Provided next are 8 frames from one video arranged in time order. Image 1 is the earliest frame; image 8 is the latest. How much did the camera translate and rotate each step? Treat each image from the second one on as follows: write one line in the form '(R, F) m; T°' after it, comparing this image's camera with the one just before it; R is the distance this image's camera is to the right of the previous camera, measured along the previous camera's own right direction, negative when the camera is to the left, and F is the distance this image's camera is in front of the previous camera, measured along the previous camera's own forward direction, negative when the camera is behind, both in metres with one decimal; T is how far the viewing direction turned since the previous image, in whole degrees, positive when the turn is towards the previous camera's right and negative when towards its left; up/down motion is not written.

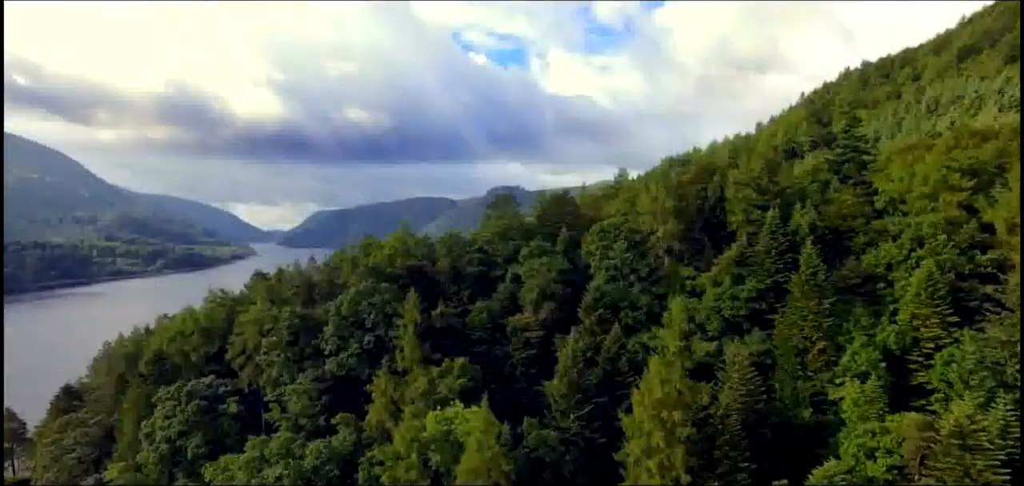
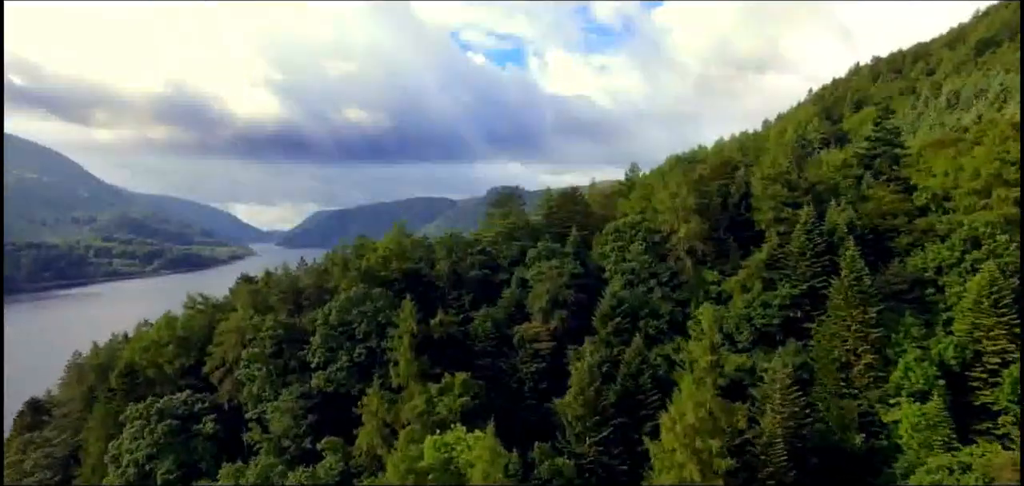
(-0.8, +7.5) m; 0°
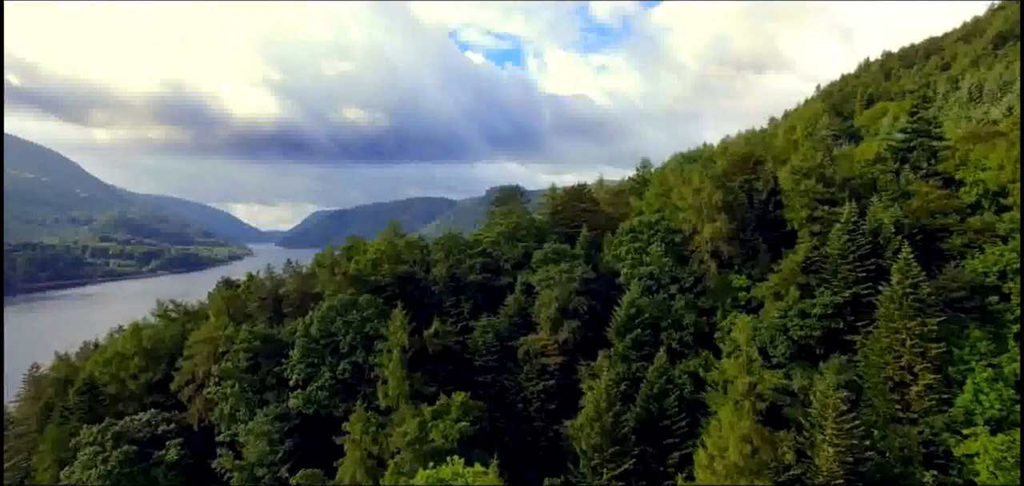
(-0.5, +7.9) m; 0°
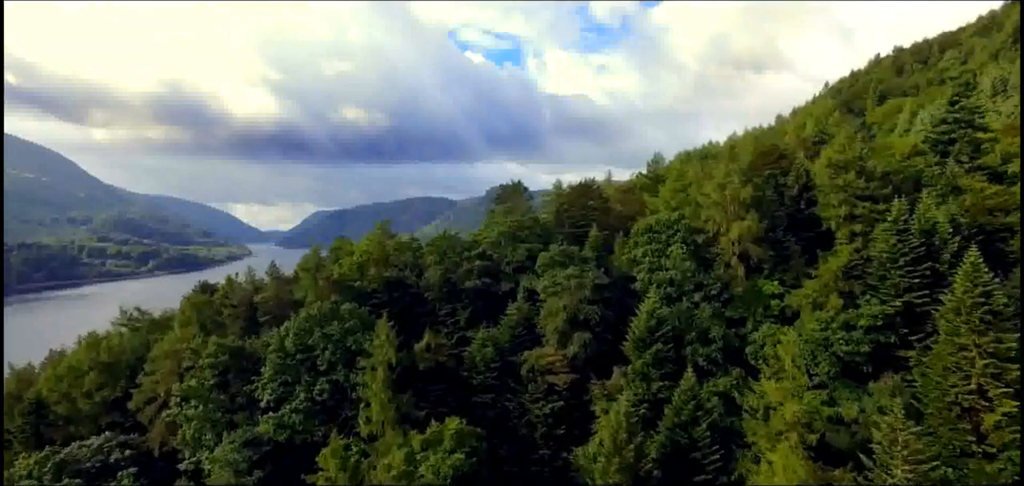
(-0.2, +7.7) m; 0°
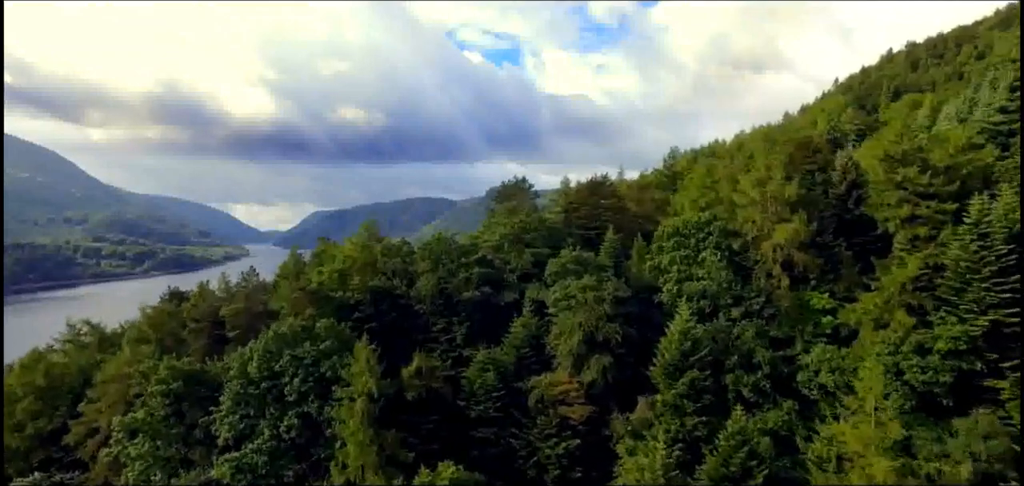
(-0.5, +8.8) m; 0°
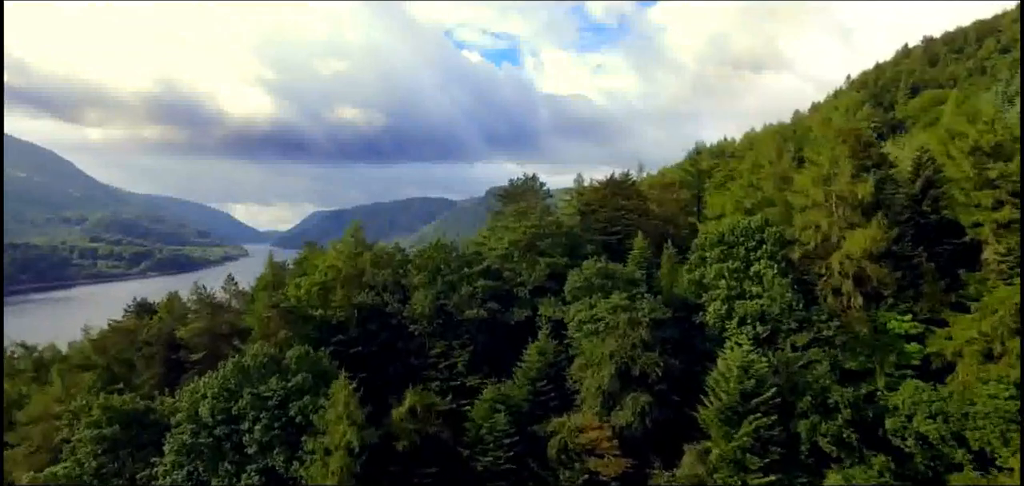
(-1.0, +9.1) m; 0°
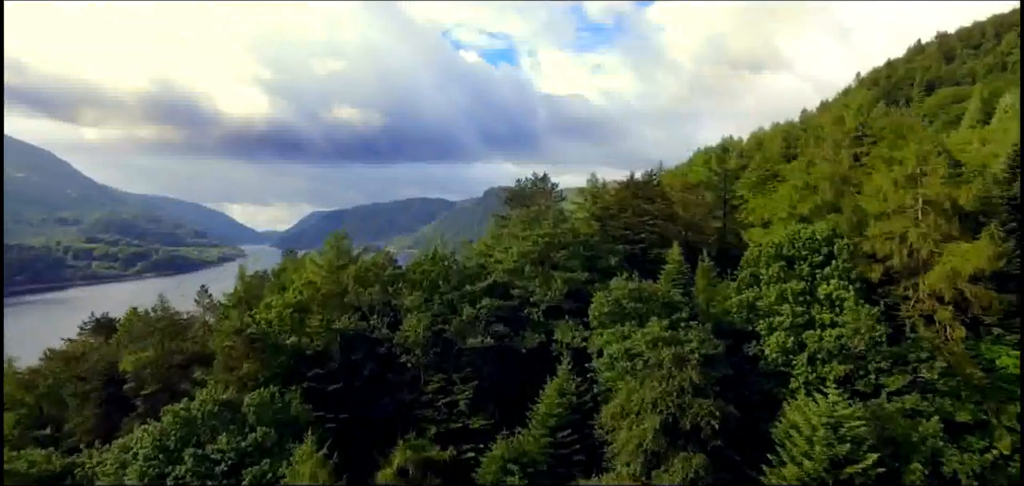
(-0.9, +8.3) m; 0°
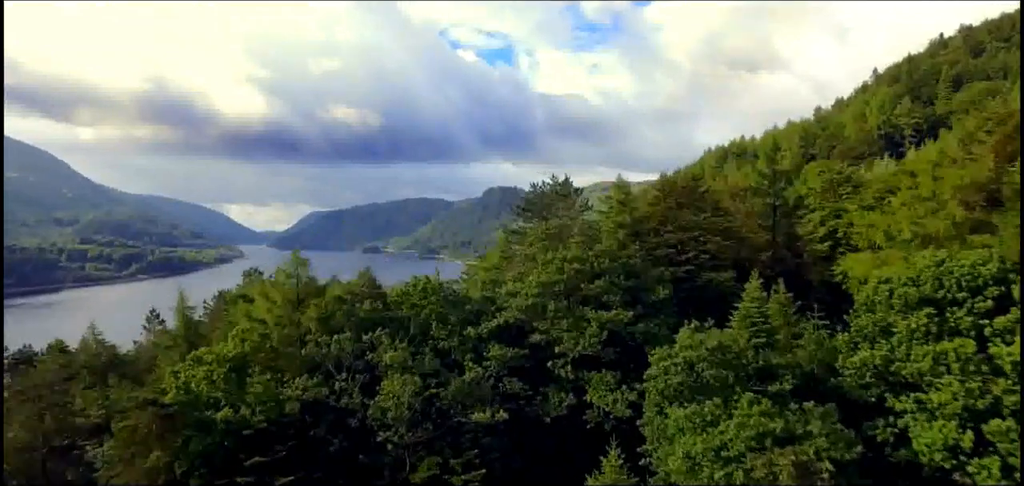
(-1.0, +11.8) m; 0°
